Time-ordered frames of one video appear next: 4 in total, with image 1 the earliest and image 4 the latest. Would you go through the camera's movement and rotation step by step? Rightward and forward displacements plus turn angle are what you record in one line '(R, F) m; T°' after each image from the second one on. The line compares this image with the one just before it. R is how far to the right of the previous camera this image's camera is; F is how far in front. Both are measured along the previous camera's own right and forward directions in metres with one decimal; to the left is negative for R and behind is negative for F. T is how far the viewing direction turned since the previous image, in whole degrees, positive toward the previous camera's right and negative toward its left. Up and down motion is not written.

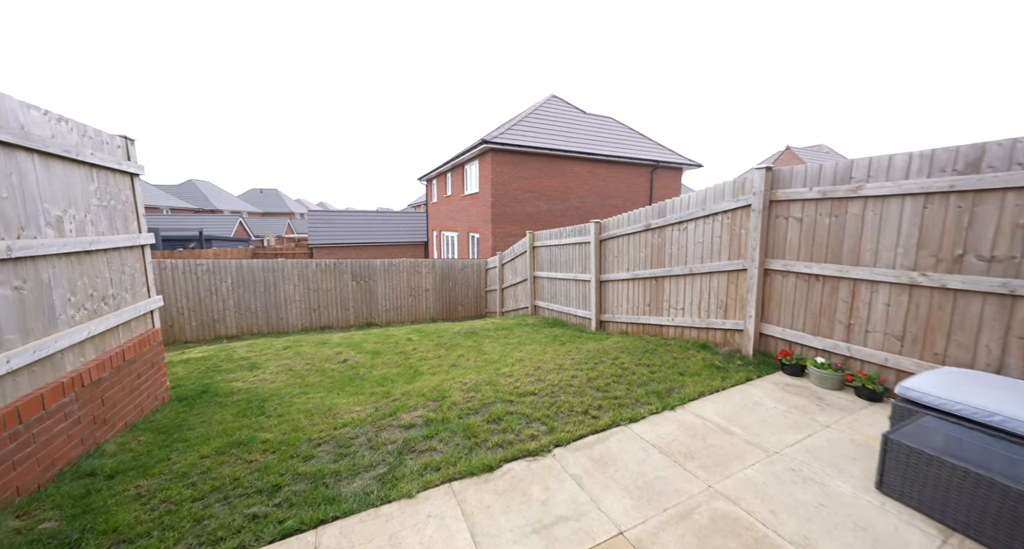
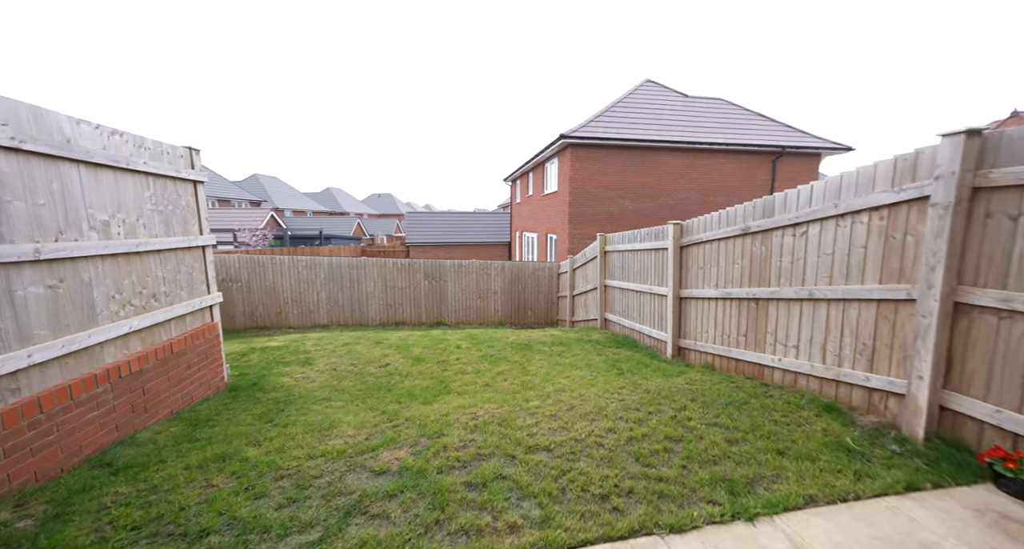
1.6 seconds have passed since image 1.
(+0.6, +1.1) m; -14°
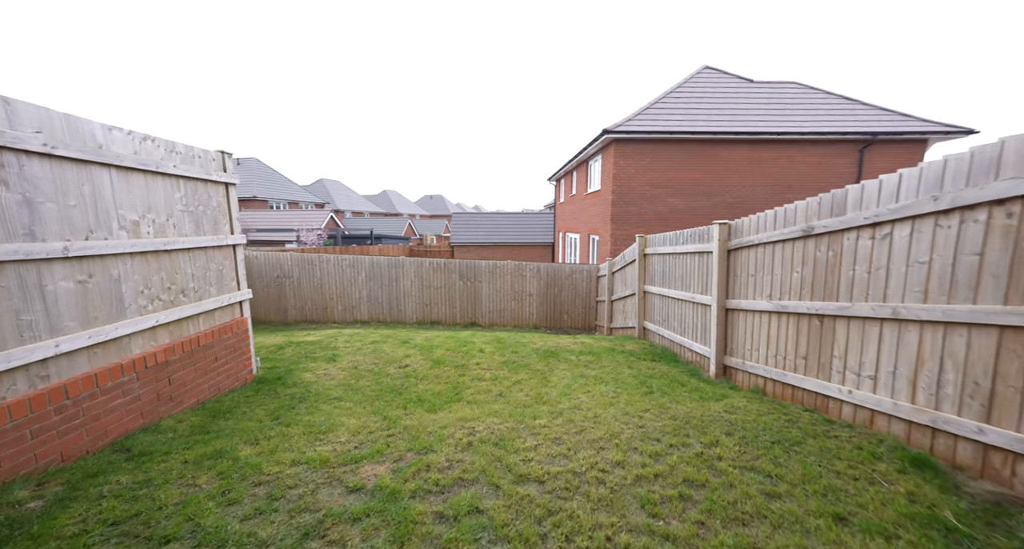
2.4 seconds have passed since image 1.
(+0.4, +0.4) m; -8°
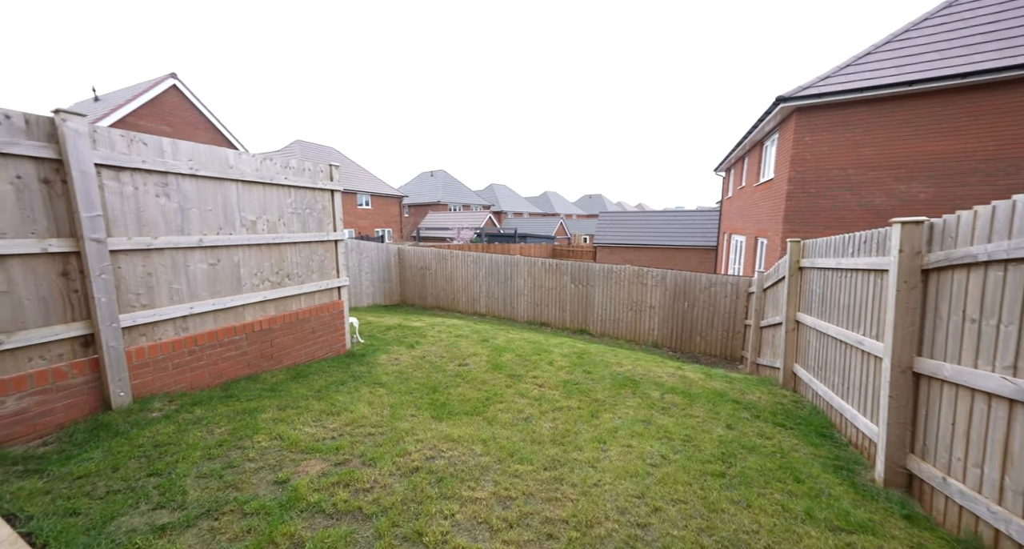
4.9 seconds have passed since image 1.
(+1.1, +1.0) m; -27°
